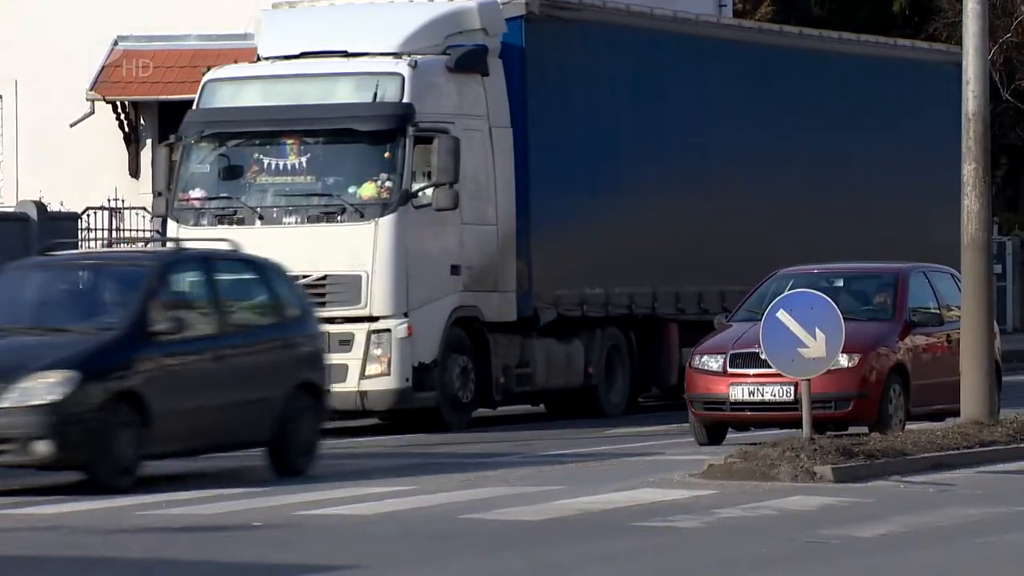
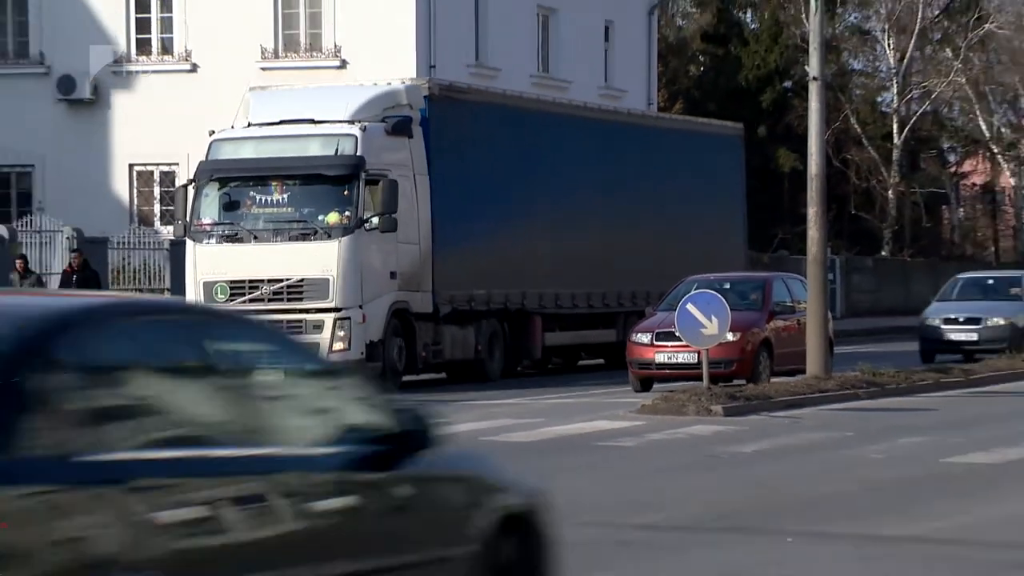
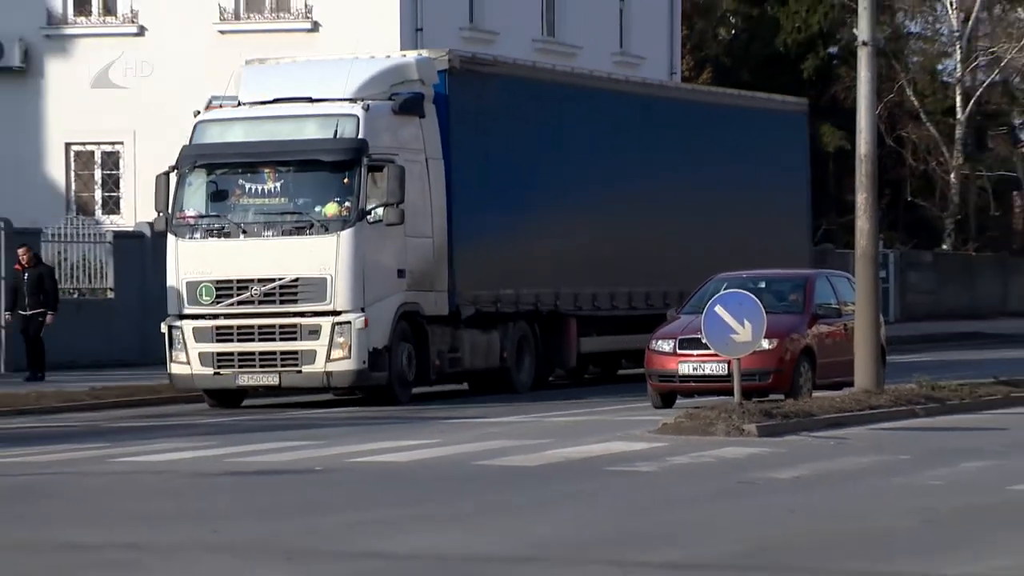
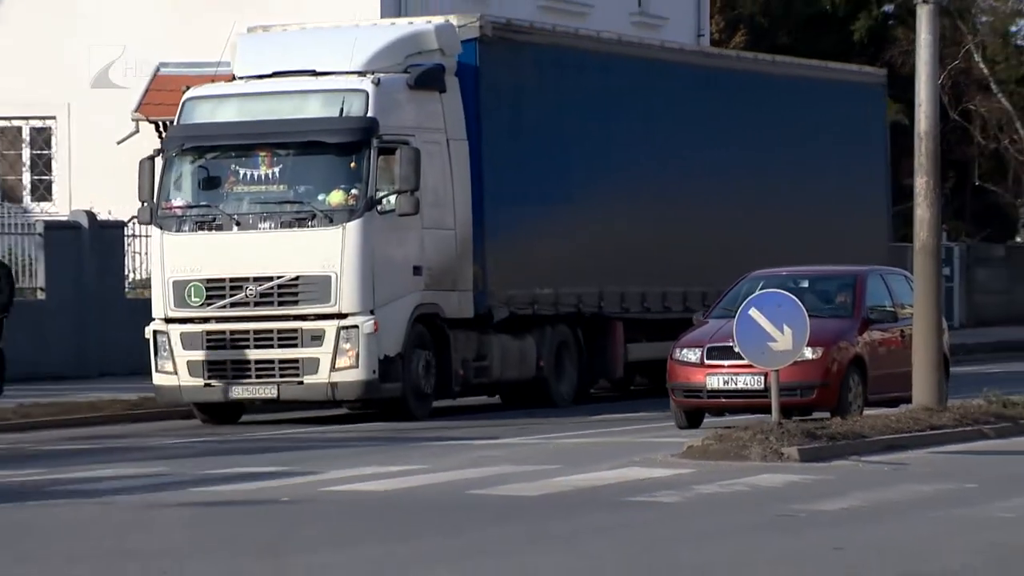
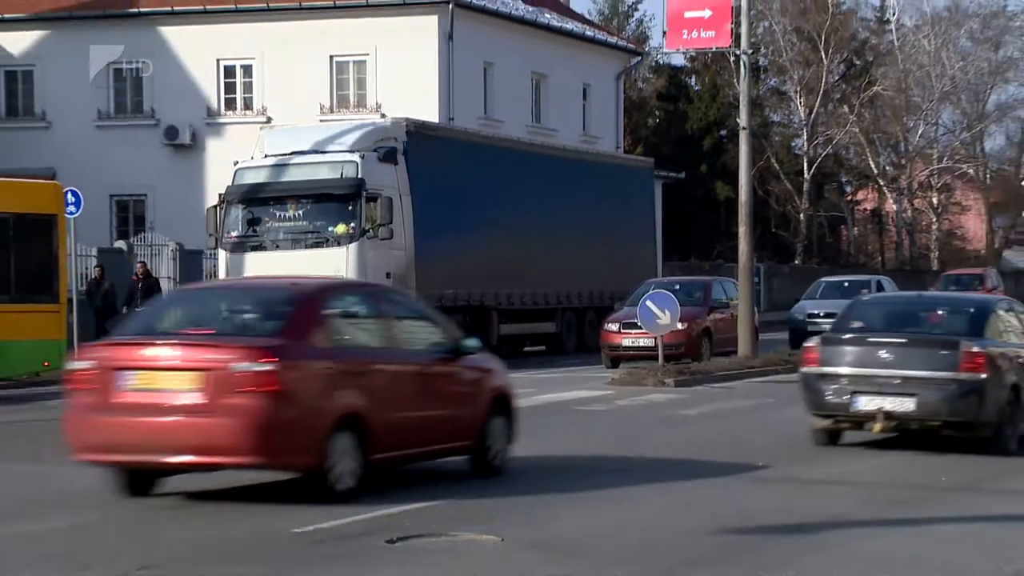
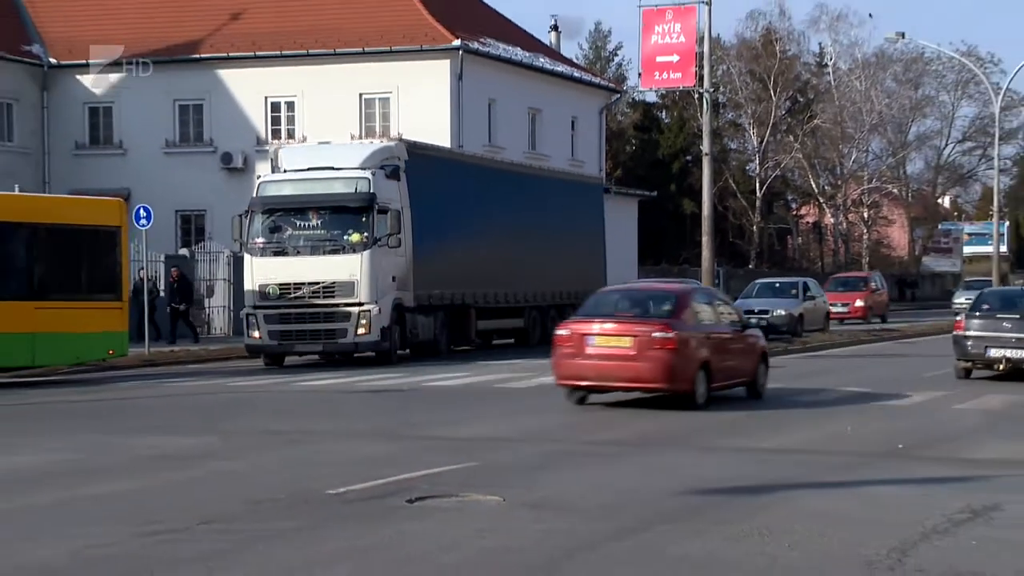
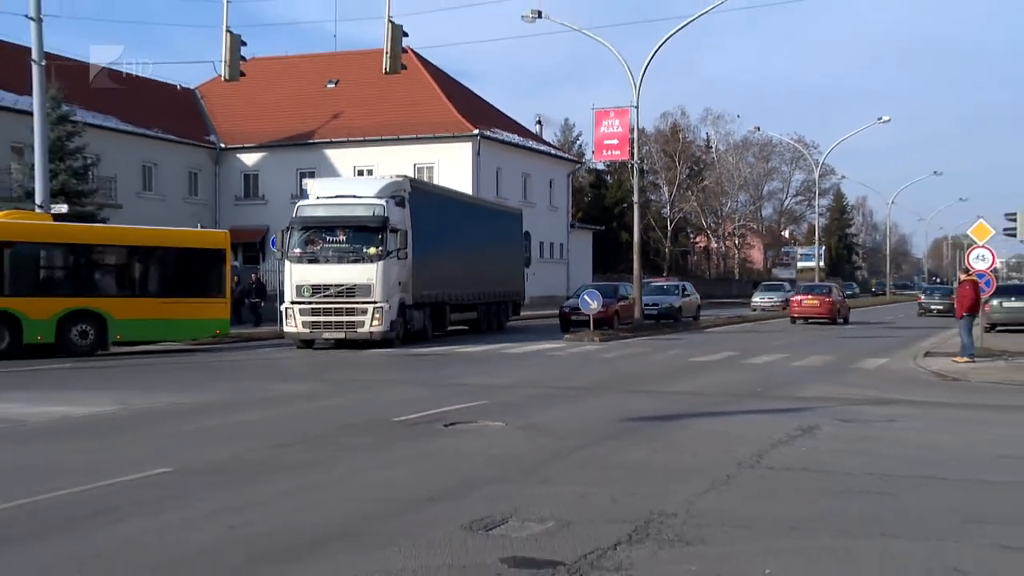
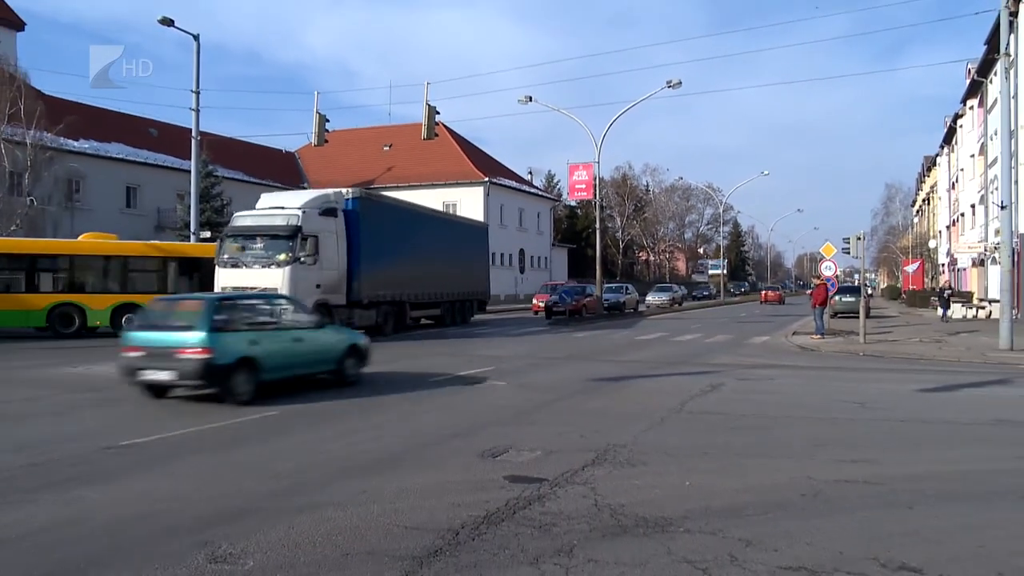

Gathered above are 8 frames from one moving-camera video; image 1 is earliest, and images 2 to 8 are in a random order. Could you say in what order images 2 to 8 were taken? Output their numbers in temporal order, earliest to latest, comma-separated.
4, 3, 2, 5, 6, 7, 8
